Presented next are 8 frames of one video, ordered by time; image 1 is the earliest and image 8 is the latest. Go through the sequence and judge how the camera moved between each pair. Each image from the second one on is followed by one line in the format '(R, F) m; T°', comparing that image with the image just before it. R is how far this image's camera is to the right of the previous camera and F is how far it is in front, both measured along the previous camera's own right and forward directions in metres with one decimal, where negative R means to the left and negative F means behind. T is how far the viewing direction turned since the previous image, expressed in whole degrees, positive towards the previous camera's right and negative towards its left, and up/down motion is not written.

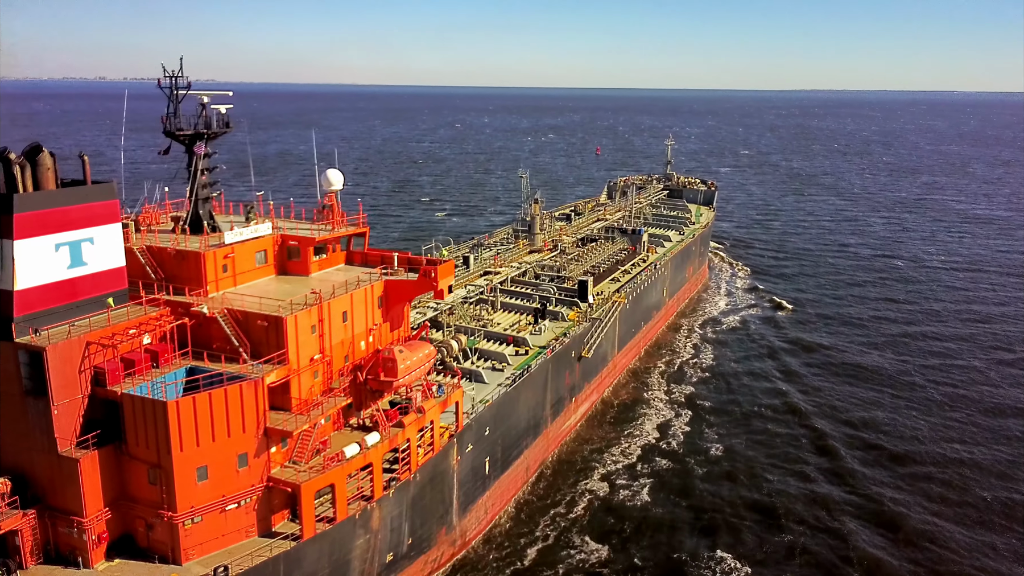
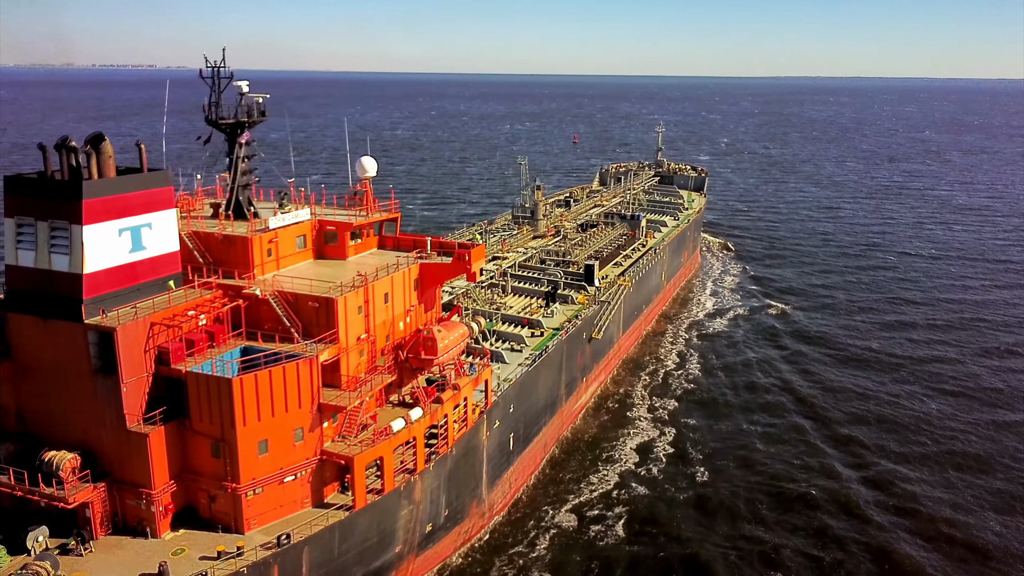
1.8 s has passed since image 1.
(-1.7, -1.1) m; +2°
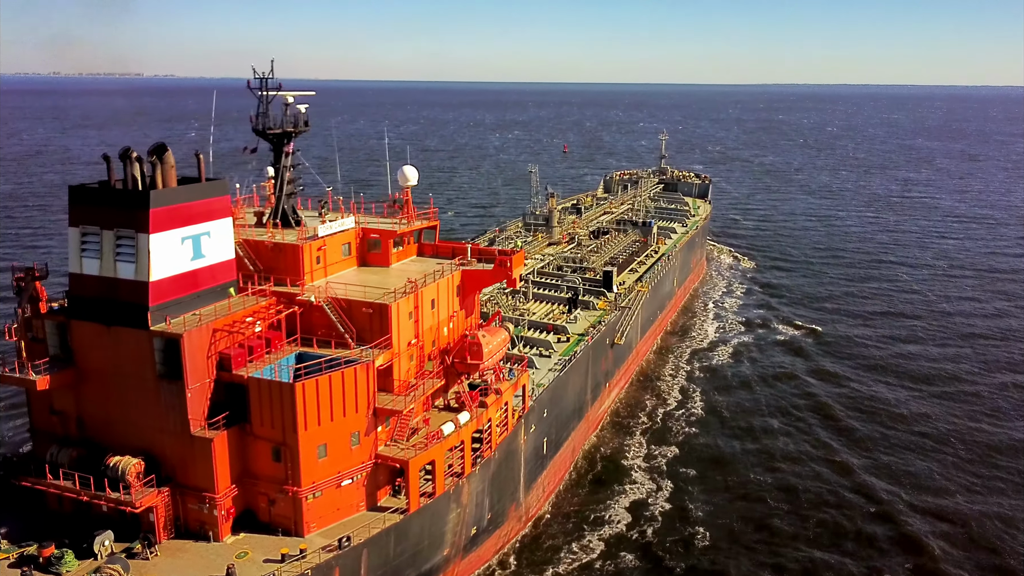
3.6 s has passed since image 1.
(-1.7, -0.5) m; +1°
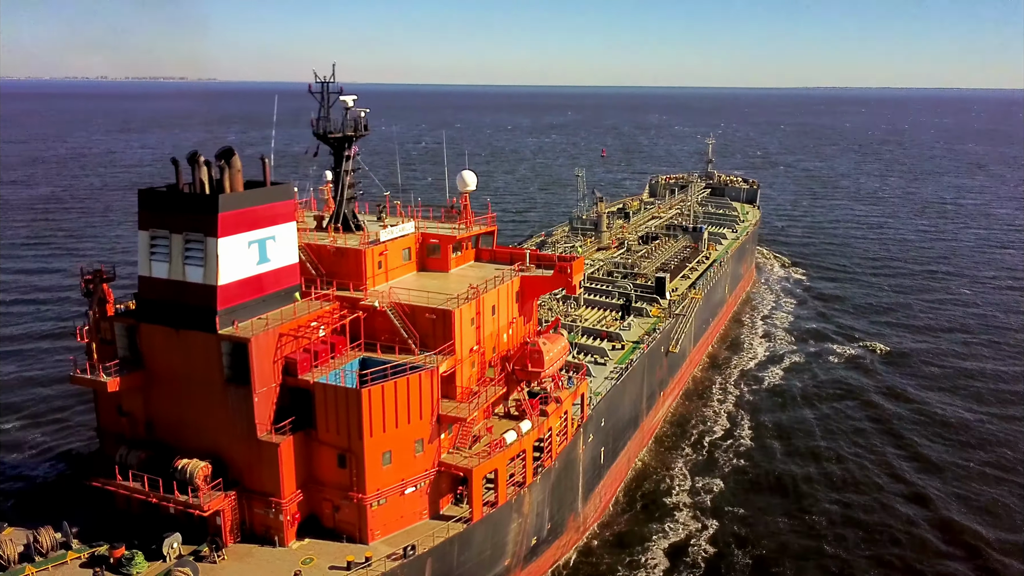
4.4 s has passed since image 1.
(-0.8, +0.4) m; -3°
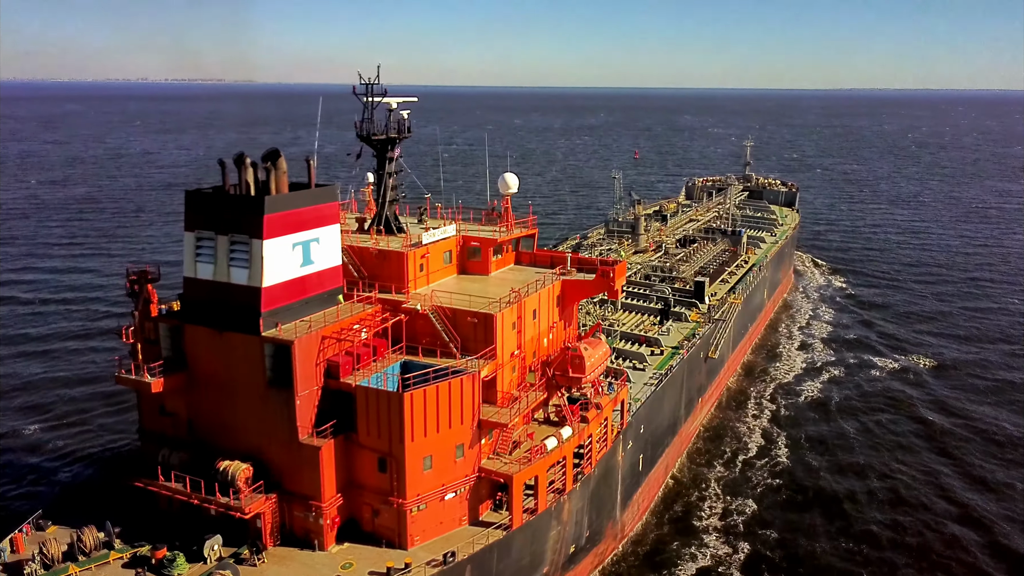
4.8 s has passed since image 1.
(-0.3, +0.2) m; -2°
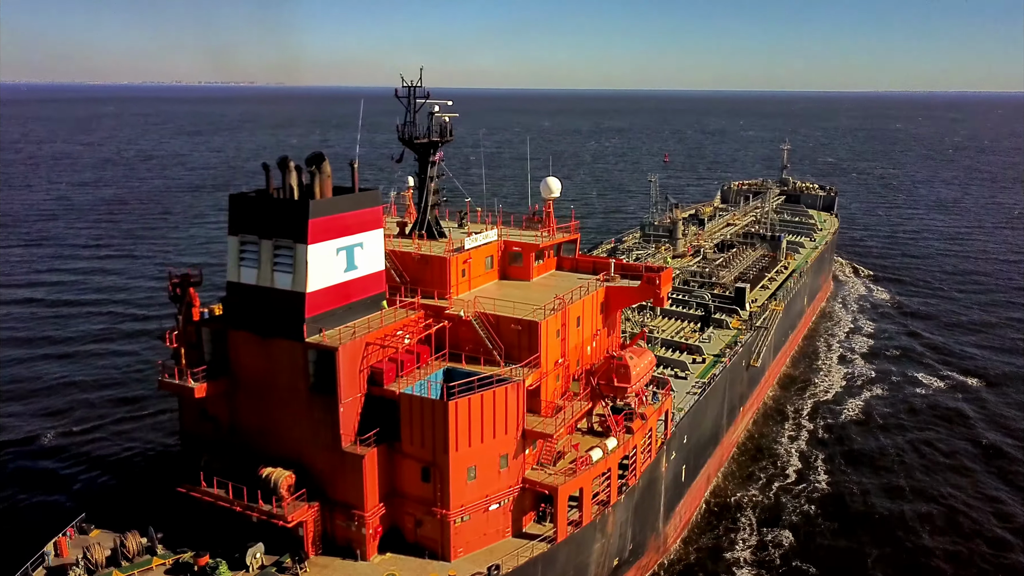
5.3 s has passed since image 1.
(-0.5, +0.4) m; -2°
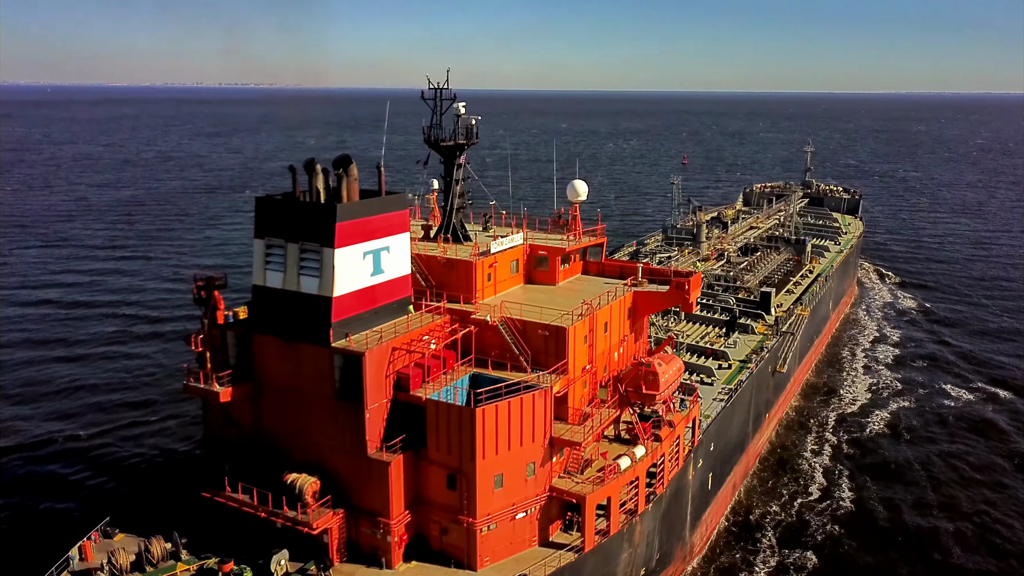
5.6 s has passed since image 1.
(-0.3, +0.3) m; -1°
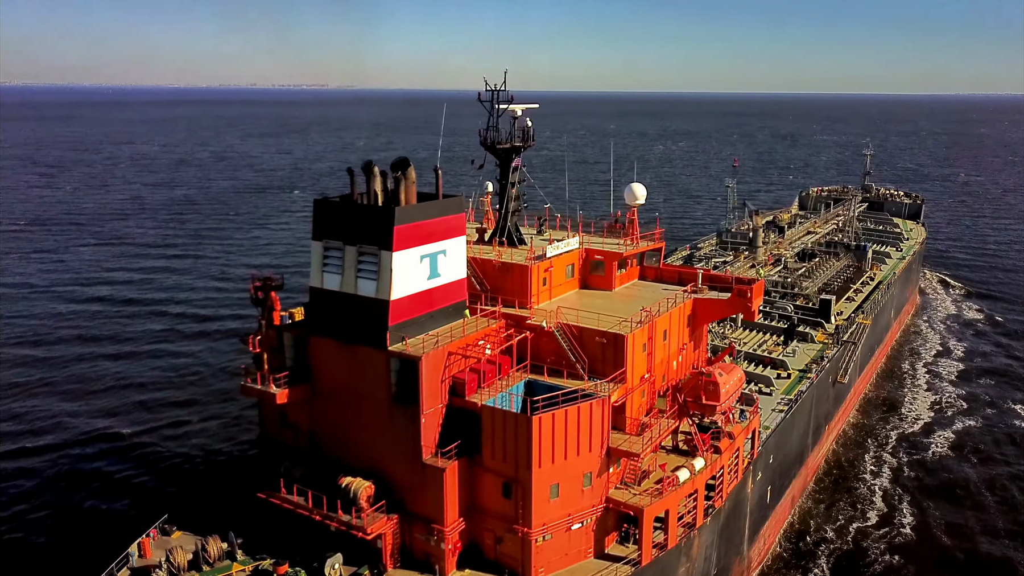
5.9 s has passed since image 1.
(-0.3, +0.4) m; -3°
